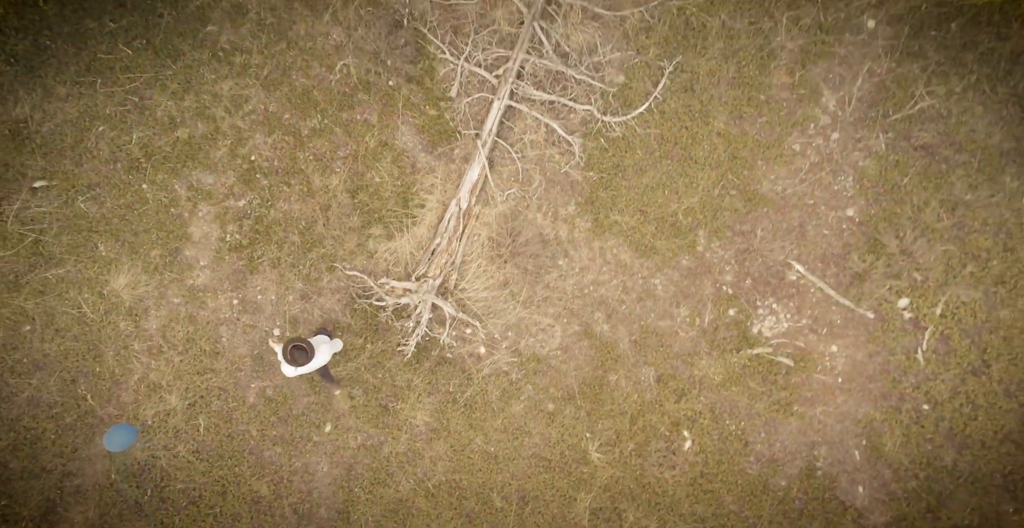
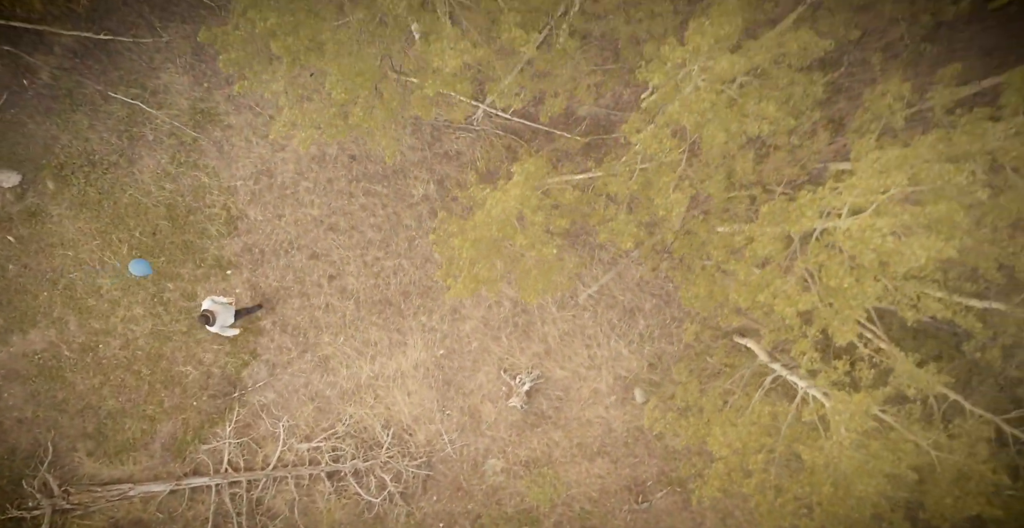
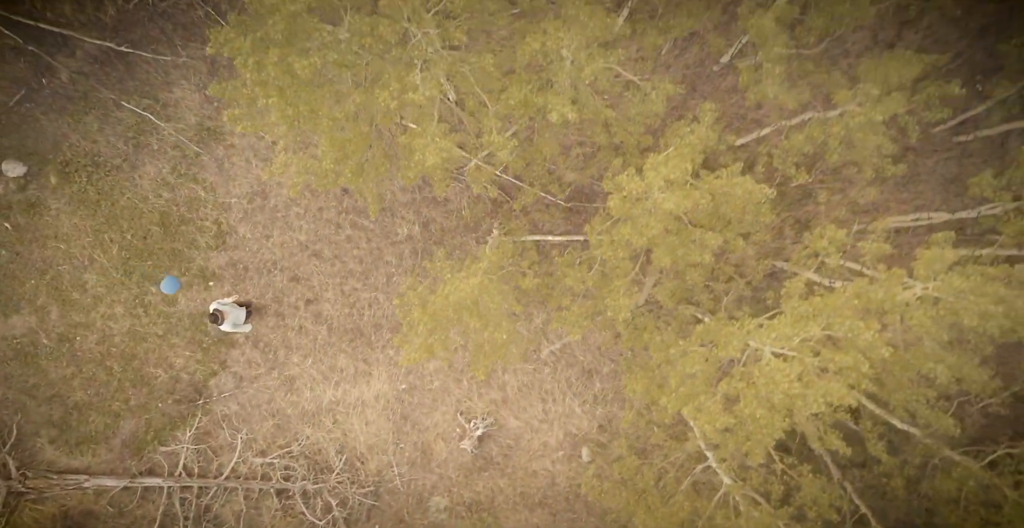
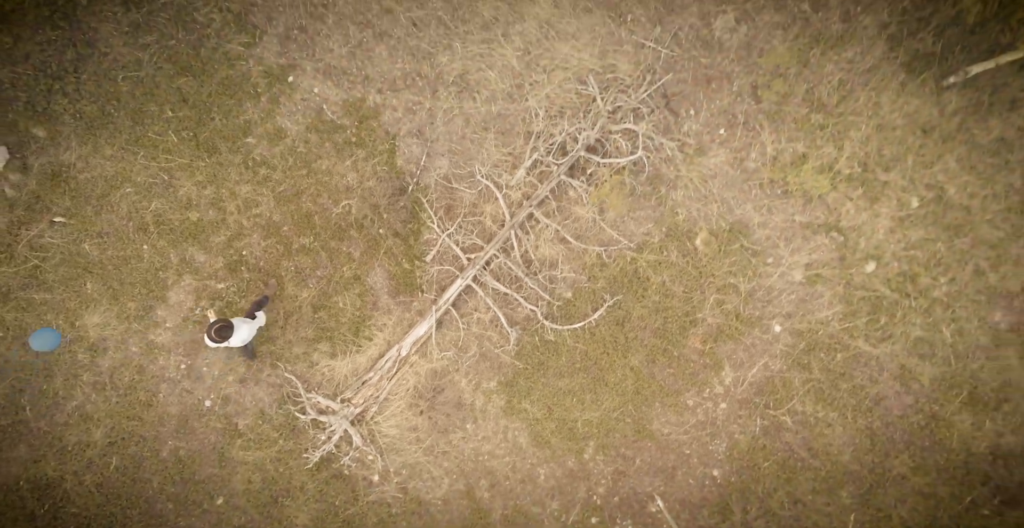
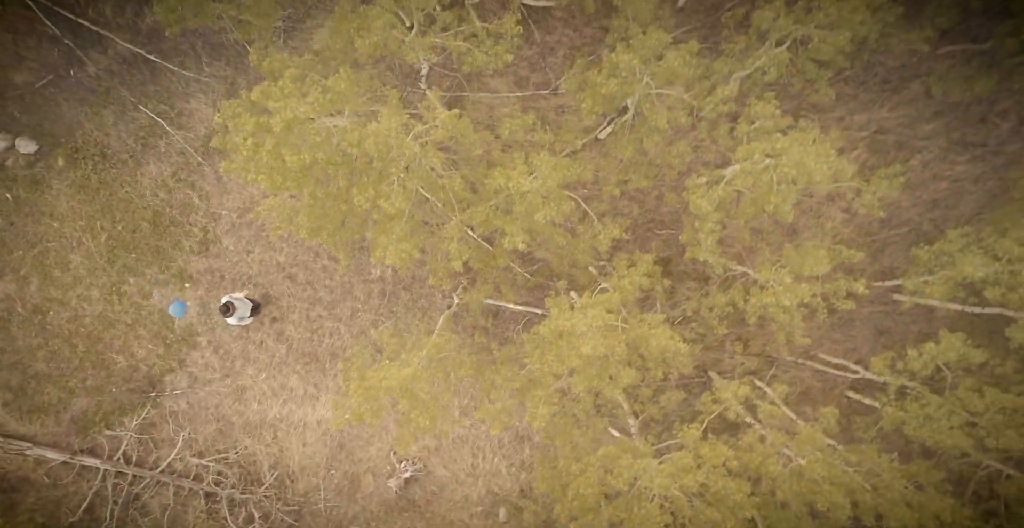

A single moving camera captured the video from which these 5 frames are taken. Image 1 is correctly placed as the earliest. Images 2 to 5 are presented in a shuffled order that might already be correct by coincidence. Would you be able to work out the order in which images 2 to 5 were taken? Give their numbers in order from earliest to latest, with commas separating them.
4, 2, 3, 5
